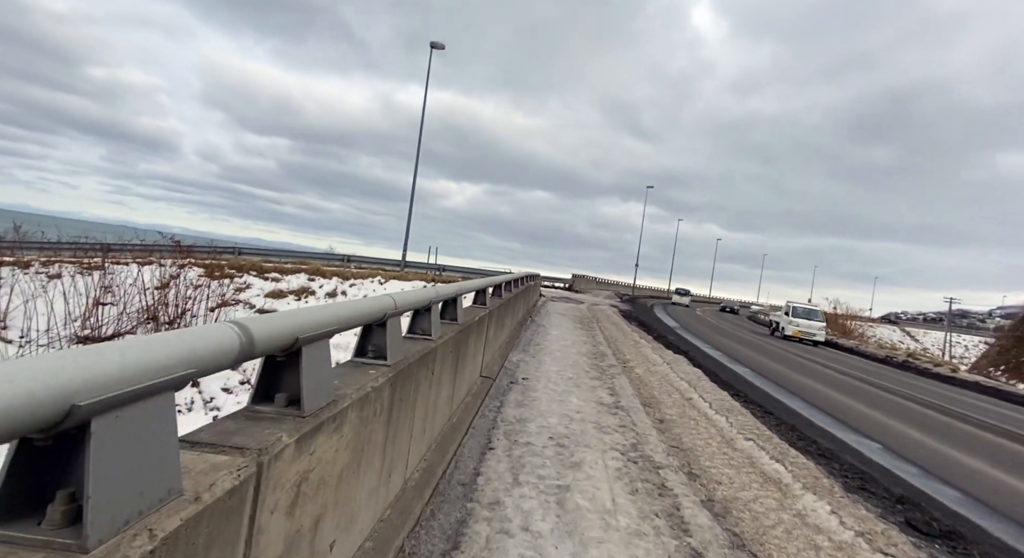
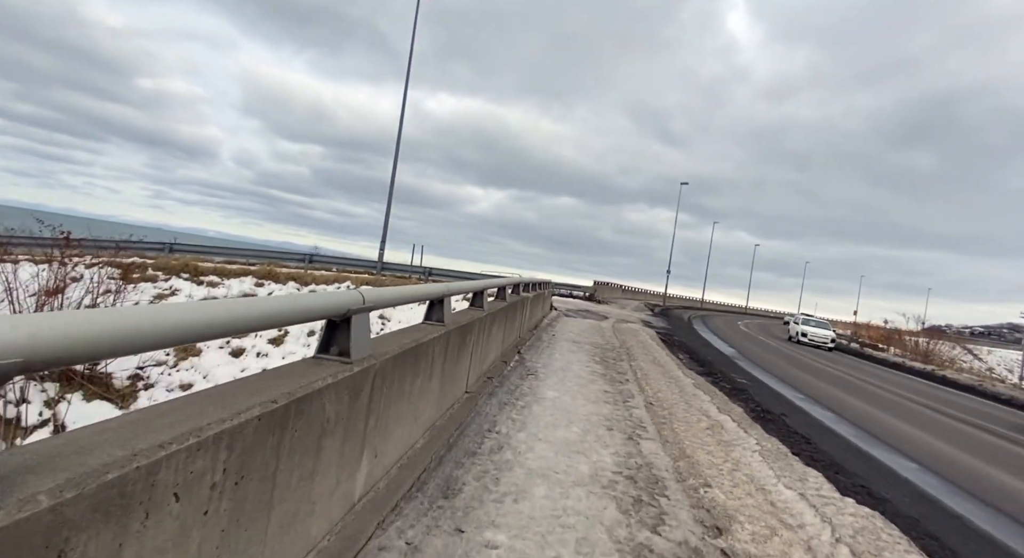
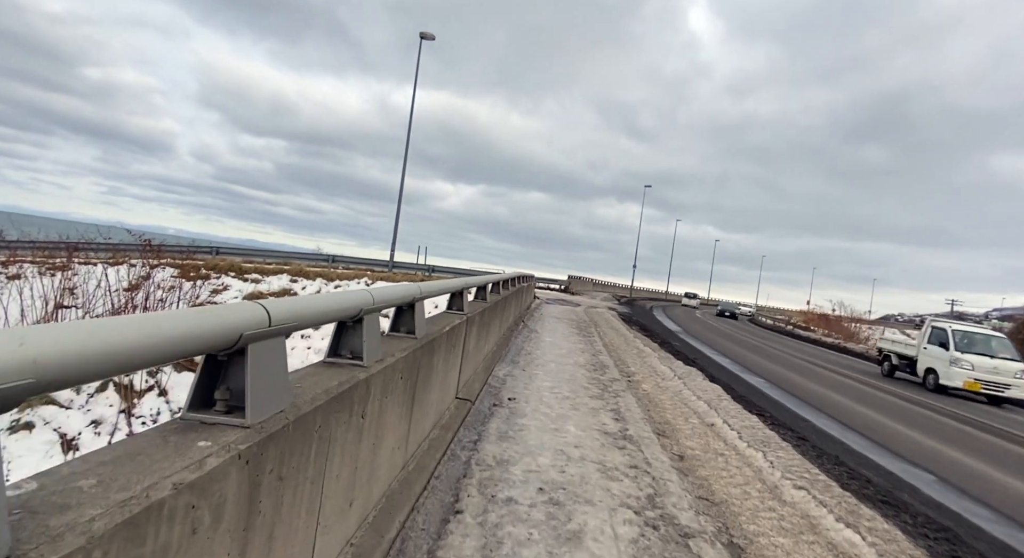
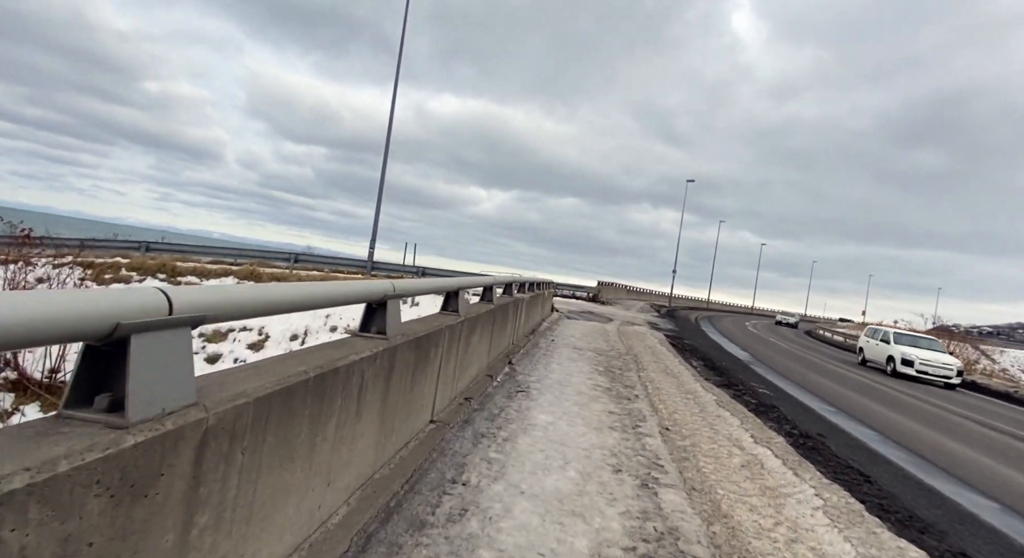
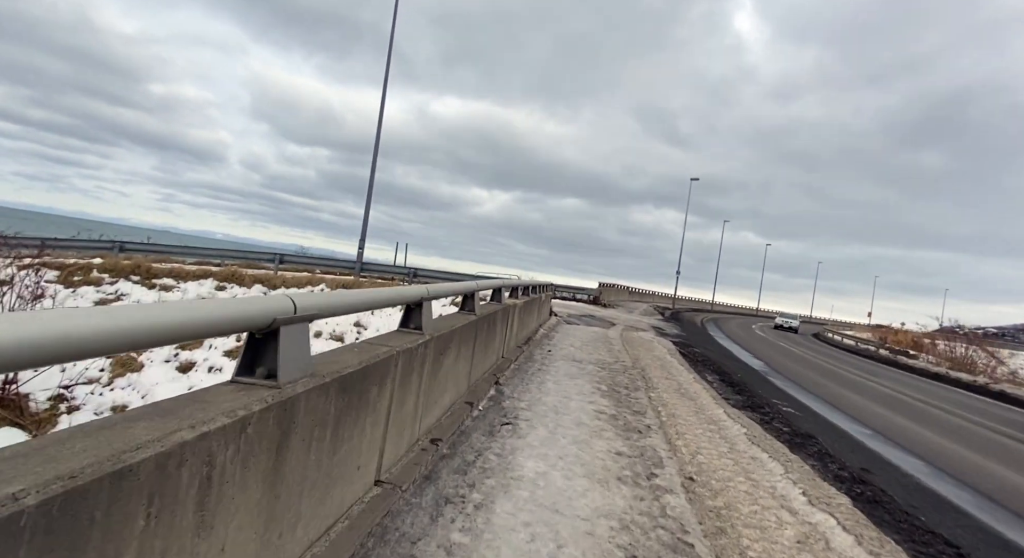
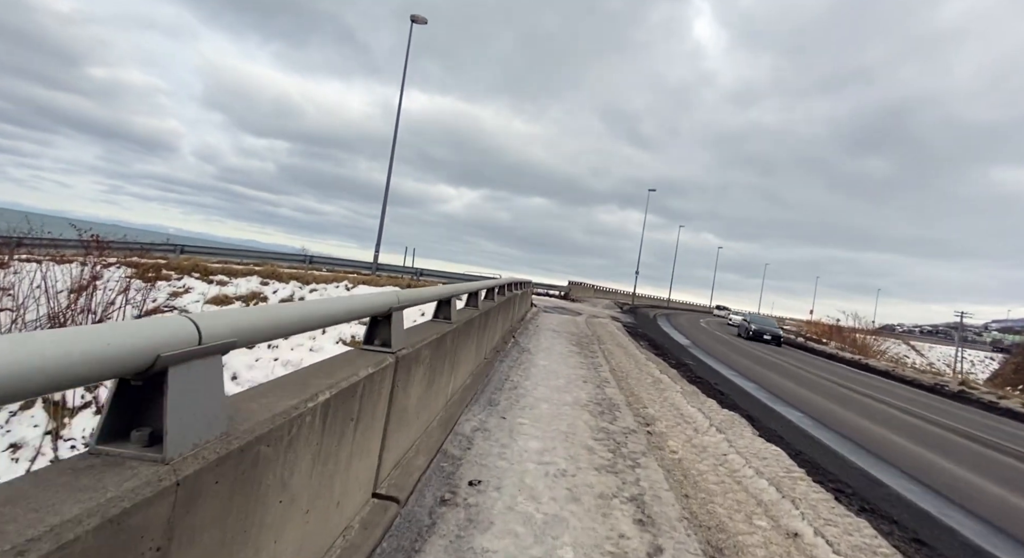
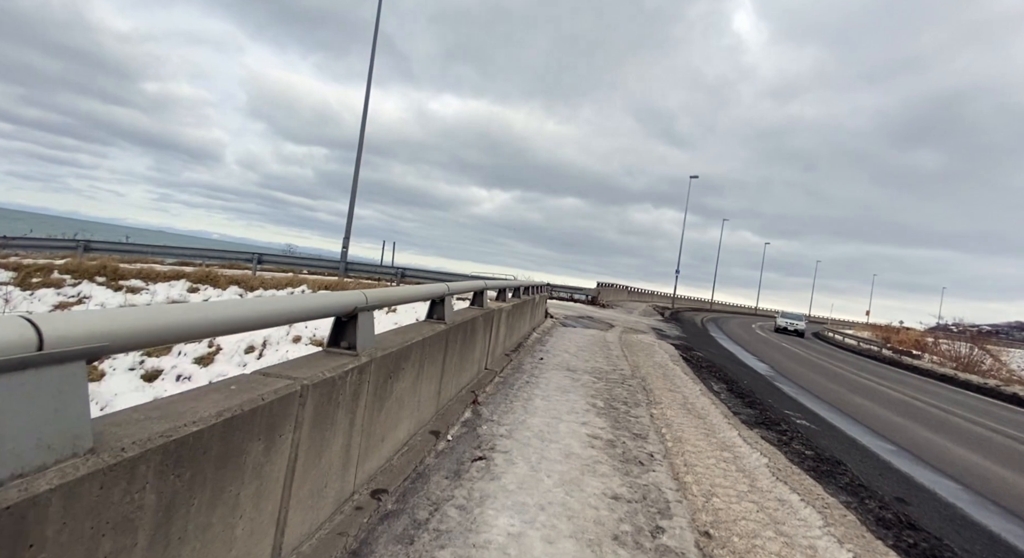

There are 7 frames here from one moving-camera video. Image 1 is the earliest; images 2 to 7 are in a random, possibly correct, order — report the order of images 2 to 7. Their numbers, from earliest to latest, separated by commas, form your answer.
3, 6, 2, 4, 5, 7
